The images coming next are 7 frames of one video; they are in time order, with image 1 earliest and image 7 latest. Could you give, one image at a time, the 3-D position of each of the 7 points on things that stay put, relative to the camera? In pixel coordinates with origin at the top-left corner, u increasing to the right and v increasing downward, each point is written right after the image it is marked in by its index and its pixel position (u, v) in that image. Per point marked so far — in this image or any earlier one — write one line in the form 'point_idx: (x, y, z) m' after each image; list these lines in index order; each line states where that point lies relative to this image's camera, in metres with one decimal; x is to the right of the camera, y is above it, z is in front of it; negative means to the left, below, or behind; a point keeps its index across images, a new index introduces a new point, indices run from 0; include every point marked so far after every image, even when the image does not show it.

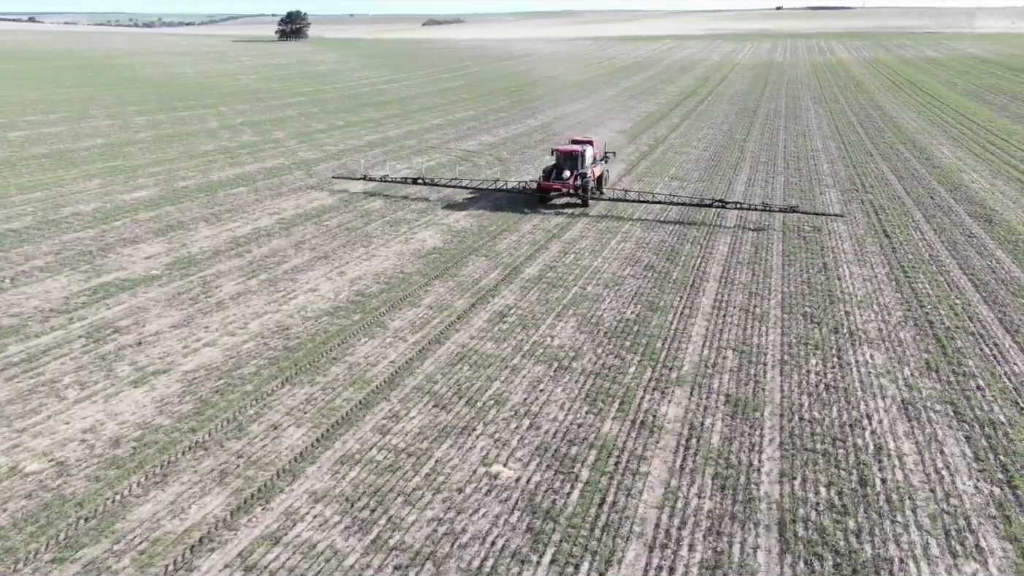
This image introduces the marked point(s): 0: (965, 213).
0: (+11.8, +2.0, +20.0) m
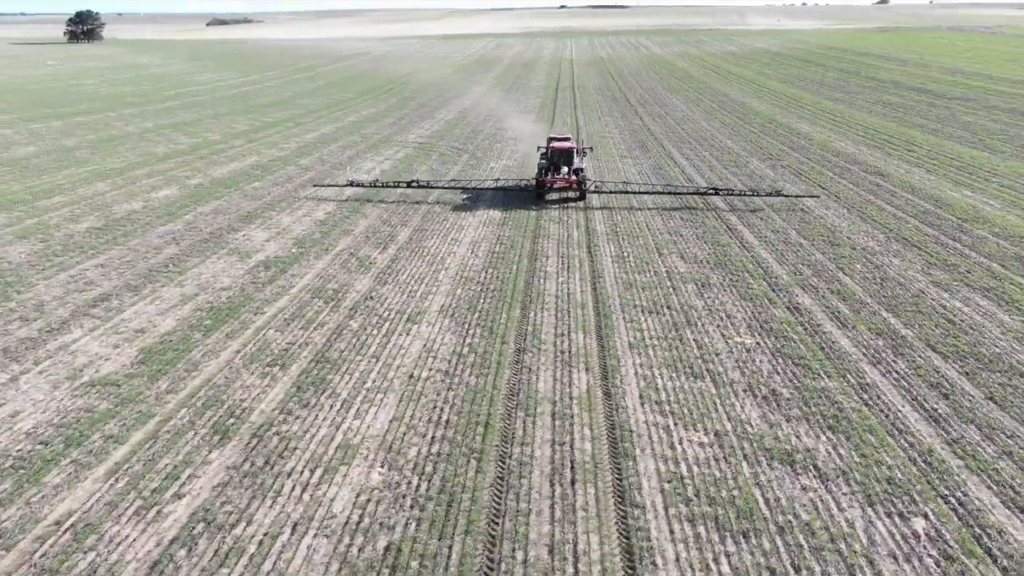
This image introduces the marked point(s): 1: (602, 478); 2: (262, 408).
0: (+11.8, +4.0, +26.2) m
1: (+1.0, -2.0, +8.3) m
2: (-3.1, -1.5, +9.6) m
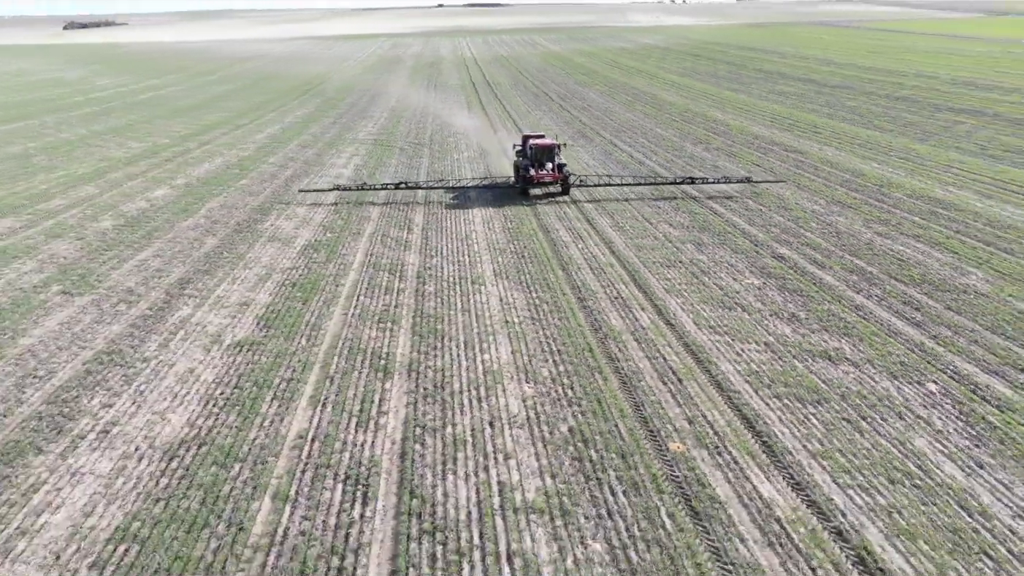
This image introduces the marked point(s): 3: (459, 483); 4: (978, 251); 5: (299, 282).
0: (+10.4, +5.4, +30.0) m
1: (+2.6, -1.2, +10.8) m
2: (-1.7, -1.0, +11.4) m
3: (-0.5, -2.1, +8.2) m
4: (+10.1, +0.8, +16.6) m
5: (-4.1, +0.1, +14.7) m
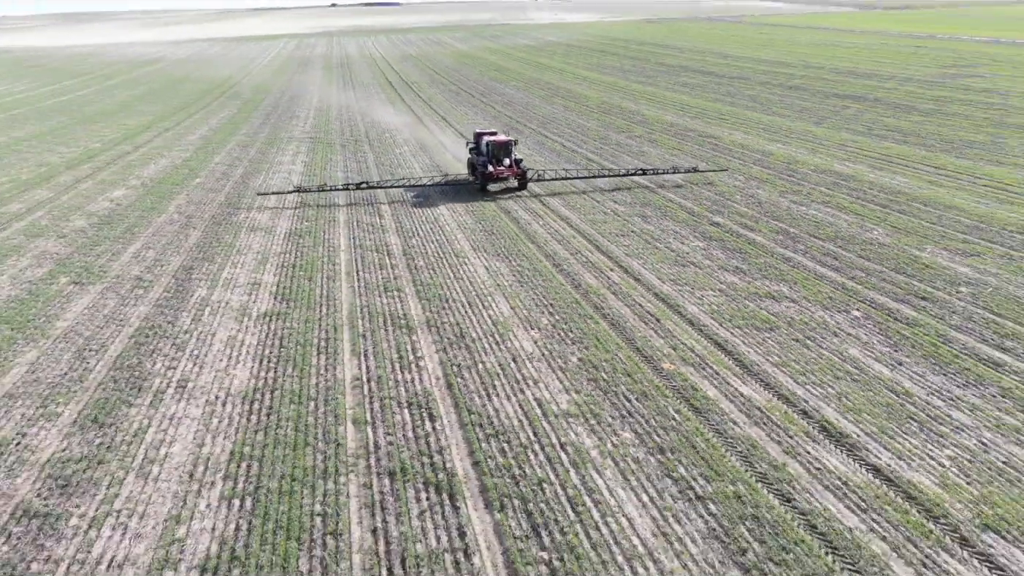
0: (+7.8, +6.5, +32.9) m
1: (+2.7, -0.5, +12.9) m
2: (-1.6, -0.4, +13.1) m
3: (-0.1, -1.5, +9.9) m
4: (+9.3, +1.9, +19.5) m
5: (-4.5, +0.5, +16.0) m
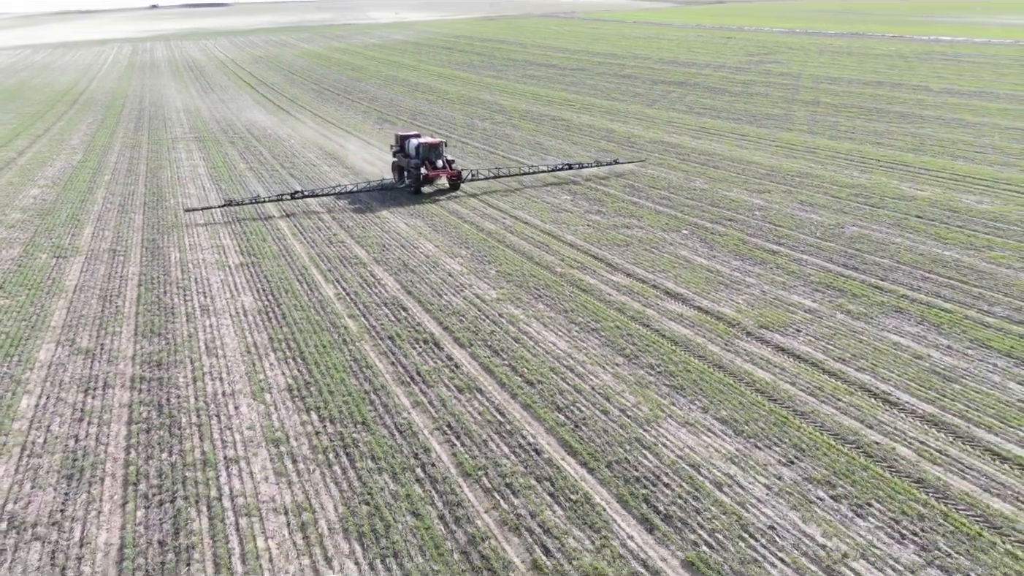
0: (+1.9, +8.3, +37.9) m
1: (+1.0, +1.0, +17.4) m
2: (-3.3, +0.7, +16.8) m
3: (-1.1, -0.2, +14.0) m
4: (+6.1, +3.9, +25.1) m
5: (-6.6, +1.4, +19.1) m
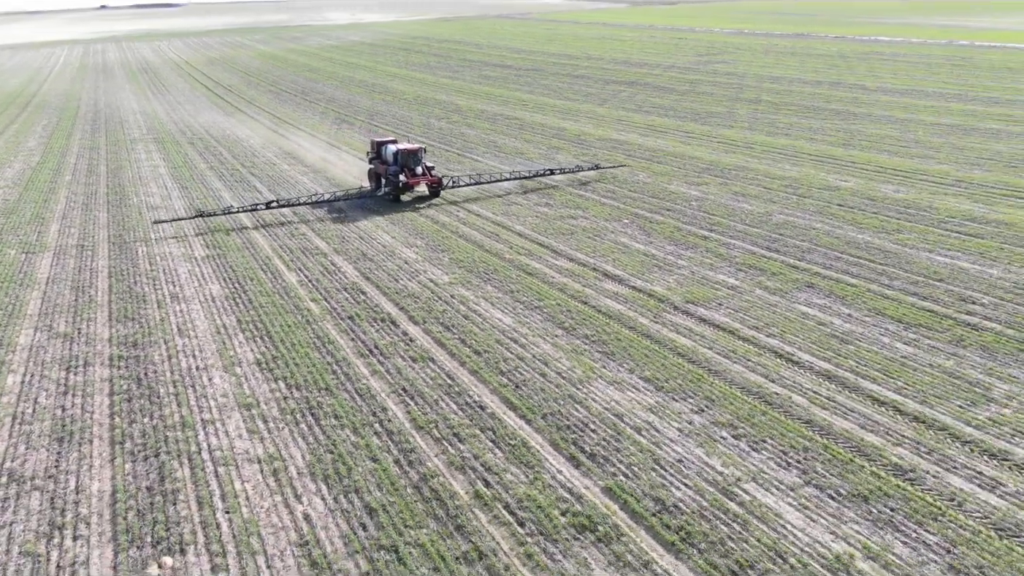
0: (-0.4, +8.6, +39.1) m
1: (-0.1, +1.3, +18.6) m
2: (-4.4, +1.0, +17.8) m
3: (-2.0, +0.1, +15.1) m
4: (+4.5, +4.3, +26.6) m
5: (-7.9, +1.6, +20.0) m
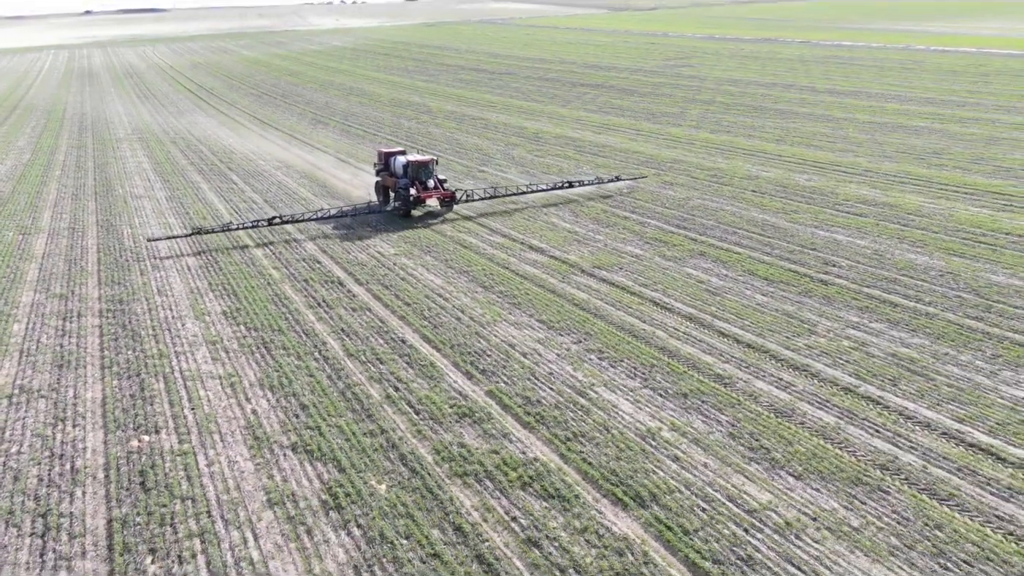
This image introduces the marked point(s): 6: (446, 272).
0: (-2.2, +9.2, +41.6) m
1: (-1.6, +2.0, +21.0) m
2: (-5.8, +1.6, +20.1) m
3: (-3.5, +0.8, +17.4) m
4: (+2.9, +4.9, +29.0) m
5: (-9.4, +2.2, +22.2) m
6: (-1.4, +0.3, +15.8) m
